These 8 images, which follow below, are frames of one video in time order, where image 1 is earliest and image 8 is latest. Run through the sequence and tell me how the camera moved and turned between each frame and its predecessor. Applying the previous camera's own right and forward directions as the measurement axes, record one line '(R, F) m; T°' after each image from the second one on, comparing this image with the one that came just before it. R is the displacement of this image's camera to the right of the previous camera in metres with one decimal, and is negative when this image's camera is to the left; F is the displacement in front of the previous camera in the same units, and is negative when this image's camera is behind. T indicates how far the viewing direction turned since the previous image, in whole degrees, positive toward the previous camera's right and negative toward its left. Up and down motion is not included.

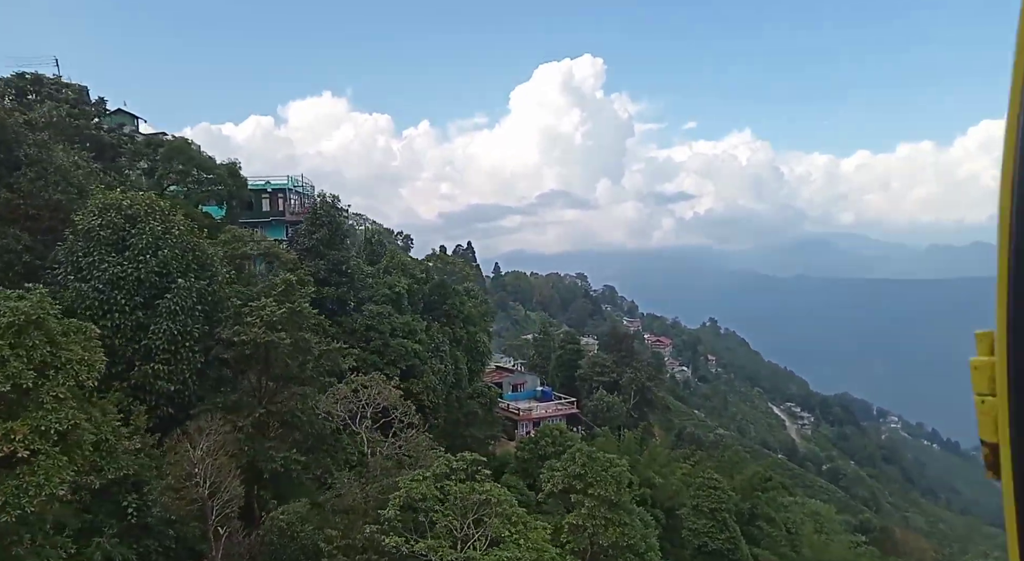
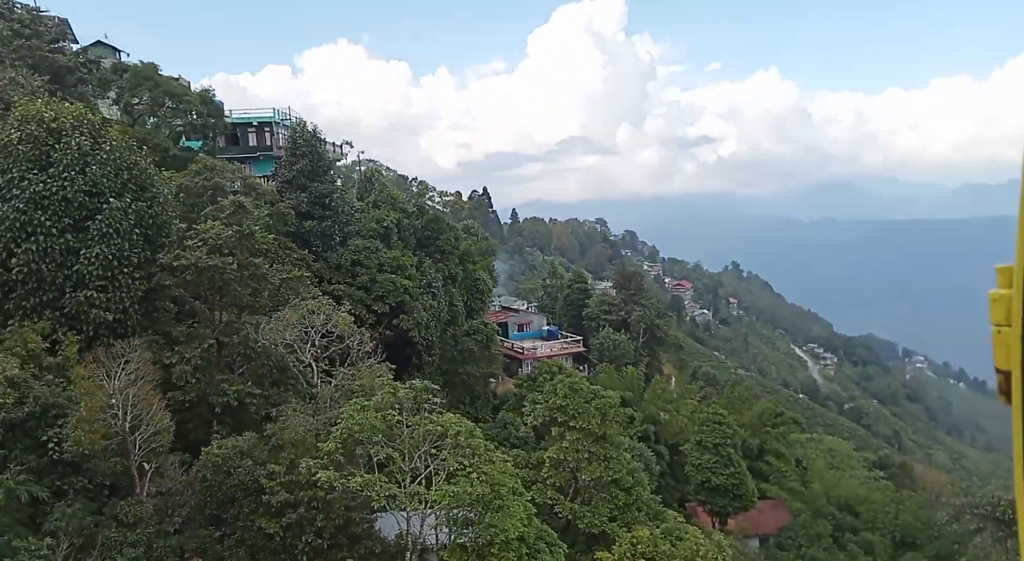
(+0.7, +1.0) m; -2°
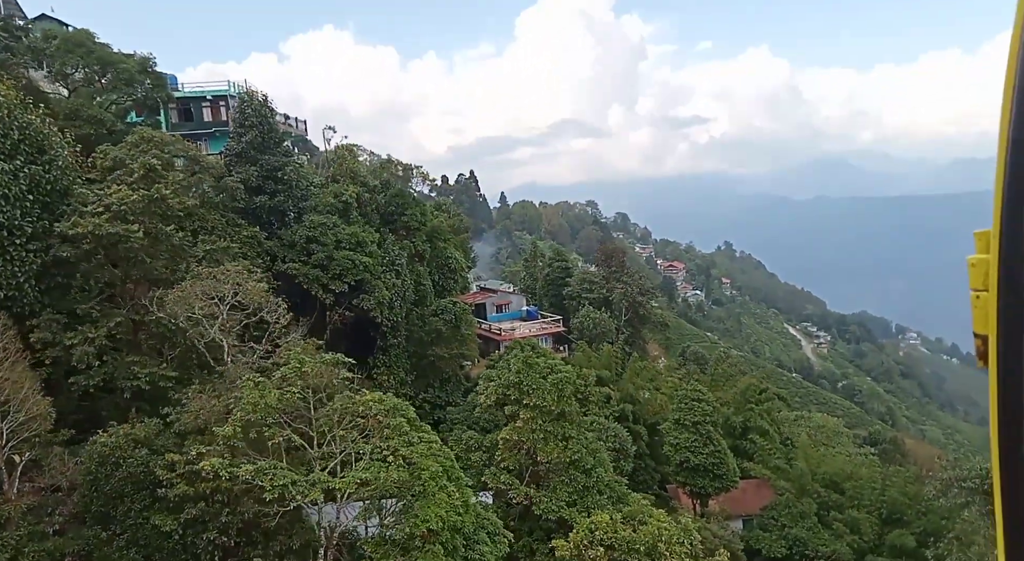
(+0.7, +0.9) m; +1°
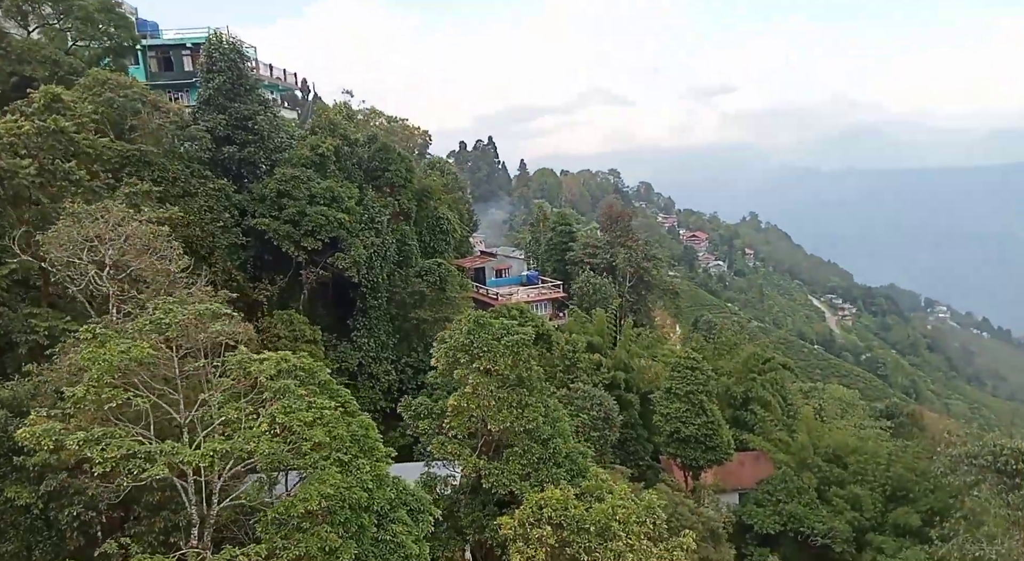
(+0.9, +1.0) m; -2°
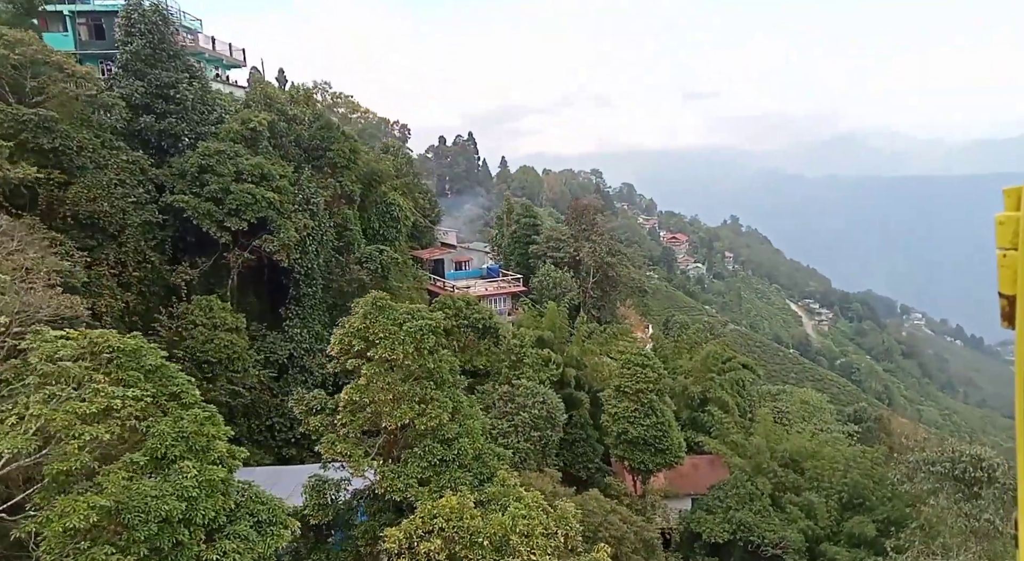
(+0.9, +1.0) m; +2°
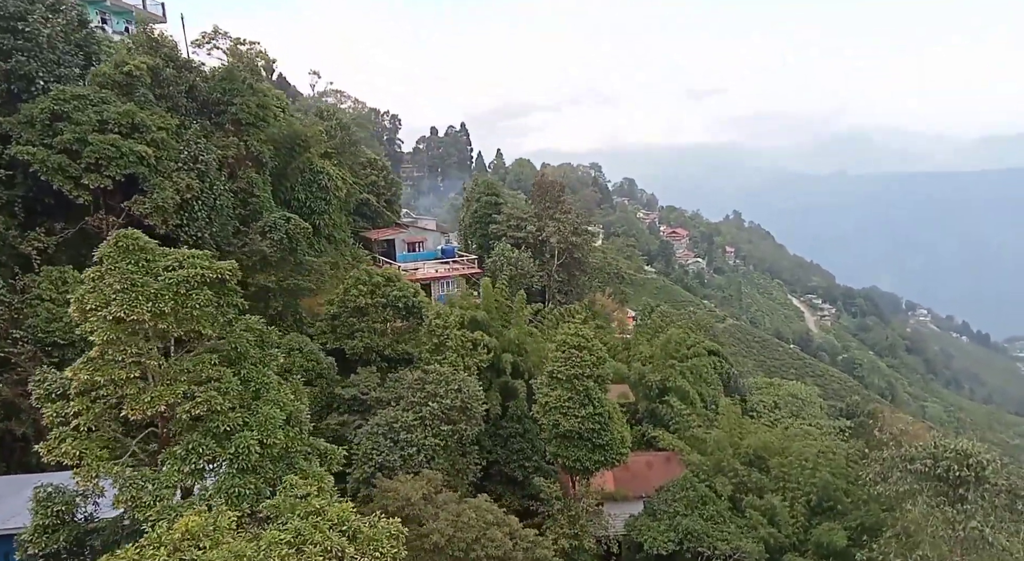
(+1.7, +2.2) m; 0°
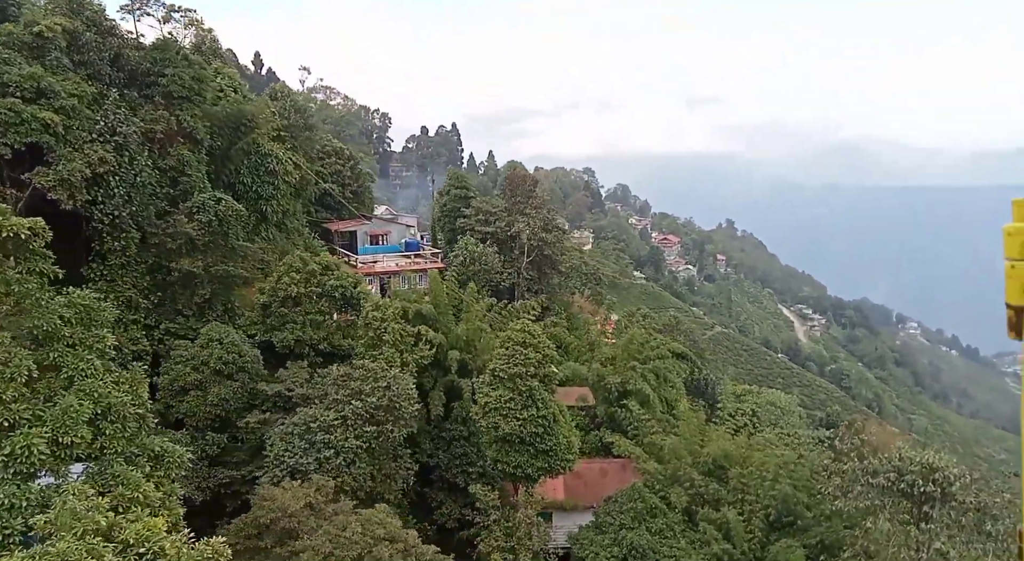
(+1.0, +1.1) m; +1°
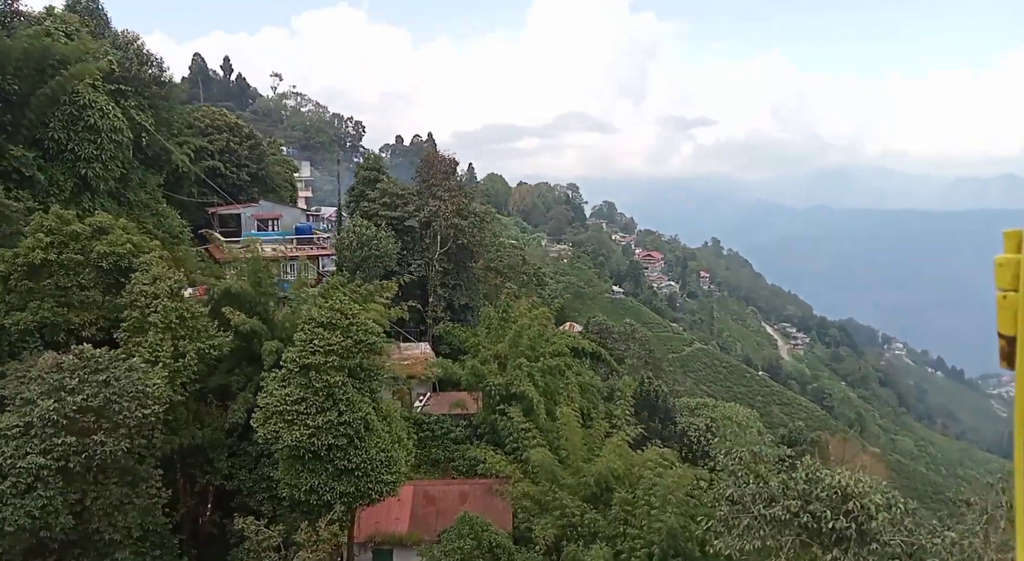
(+2.6, +3.2) m; +1°
